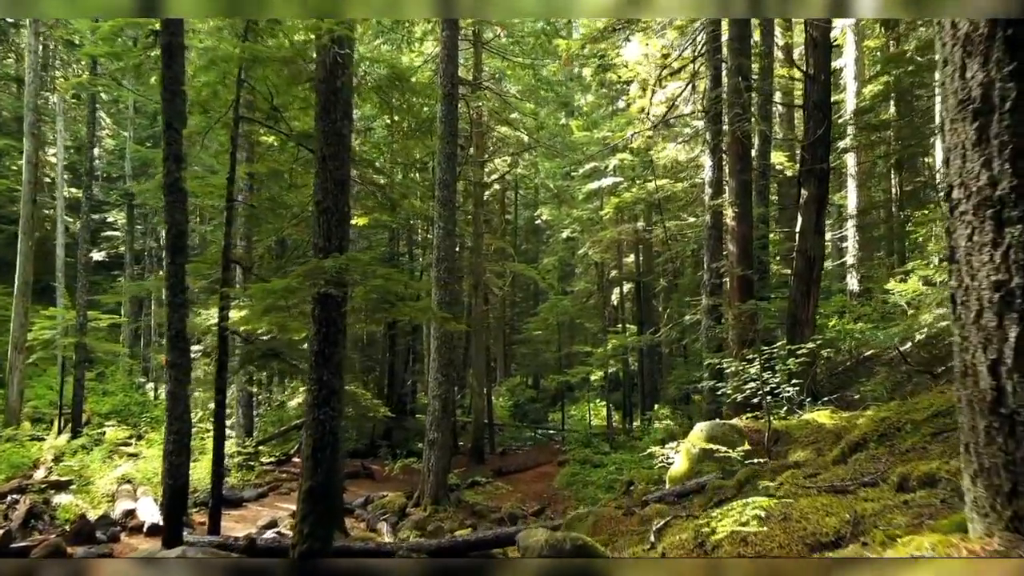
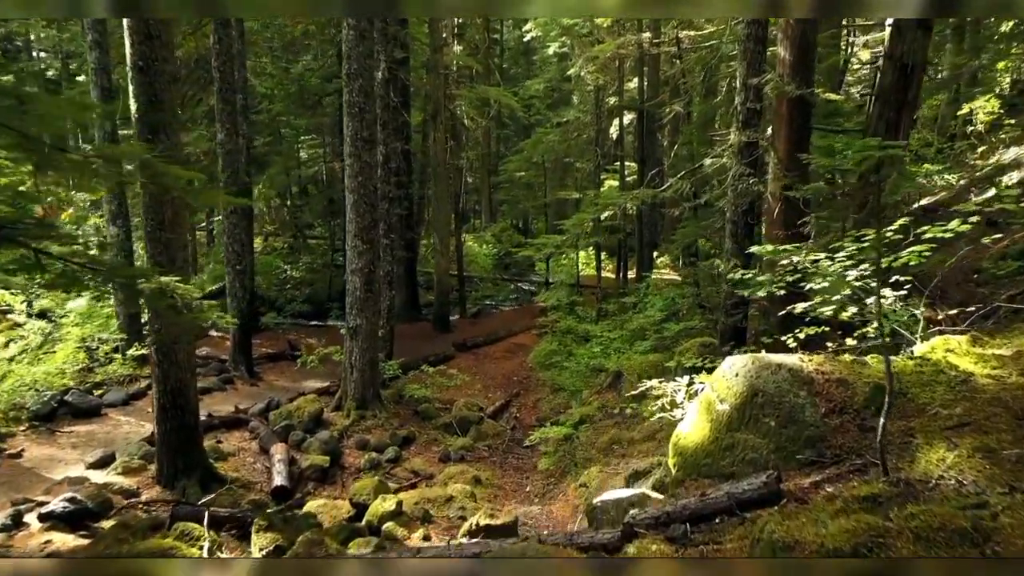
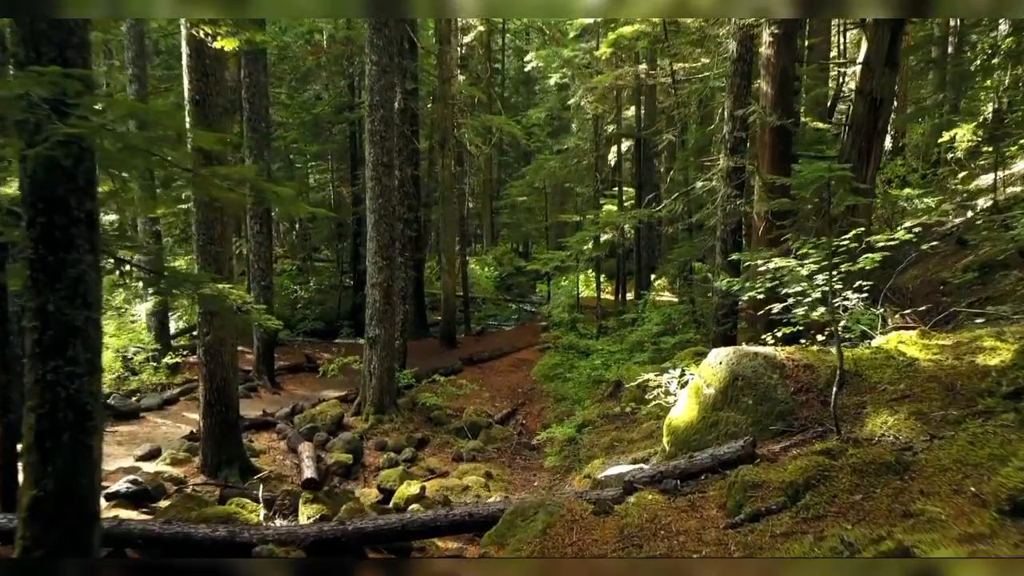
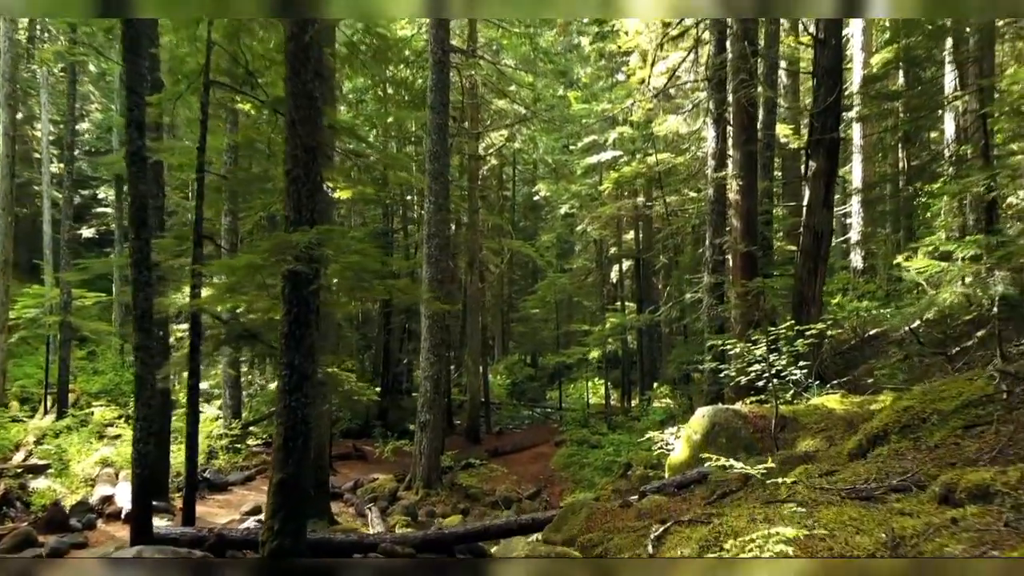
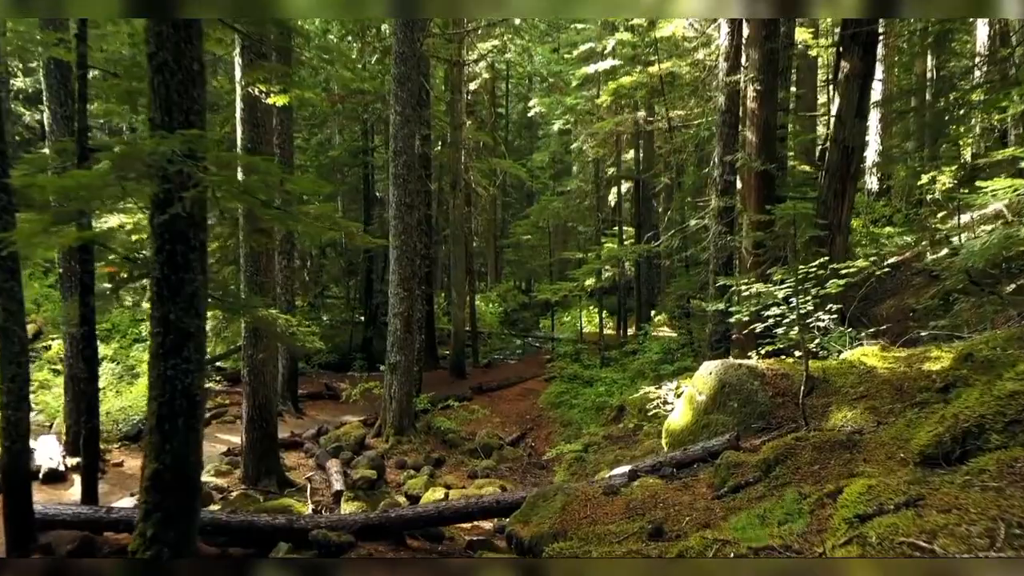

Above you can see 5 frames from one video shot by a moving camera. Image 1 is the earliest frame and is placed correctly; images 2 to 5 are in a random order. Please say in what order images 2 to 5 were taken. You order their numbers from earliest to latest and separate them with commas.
4, 5, 3, 2
